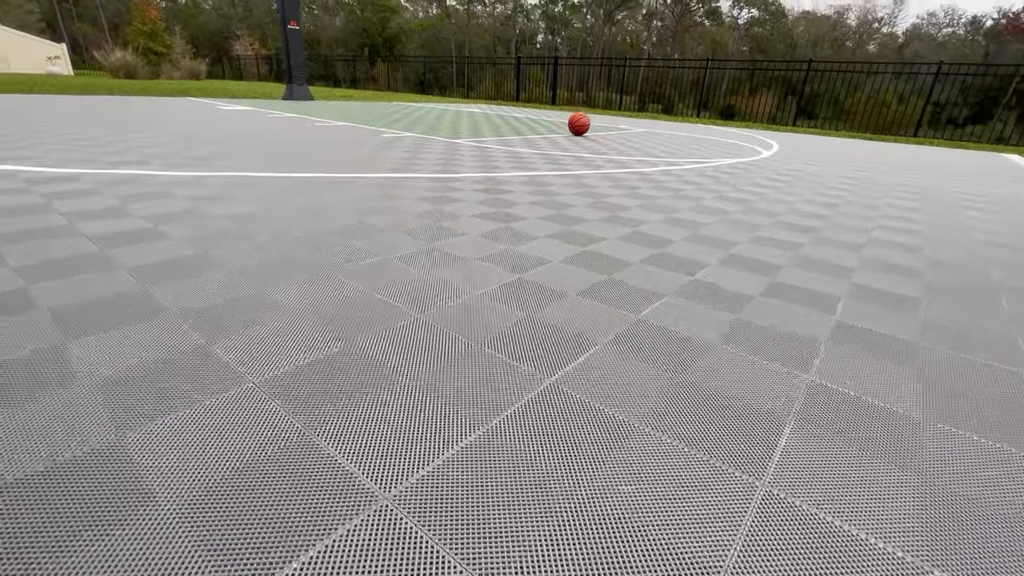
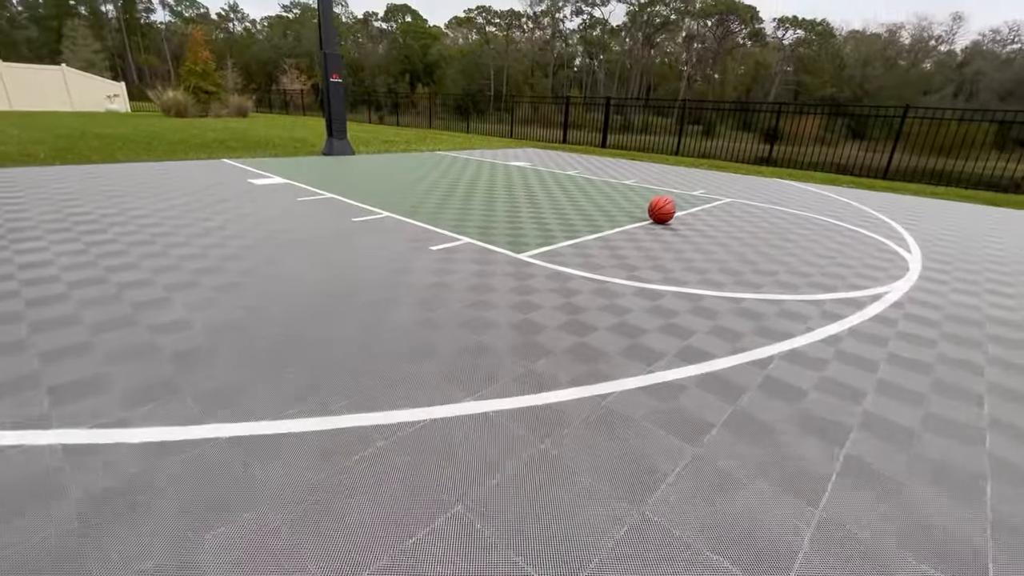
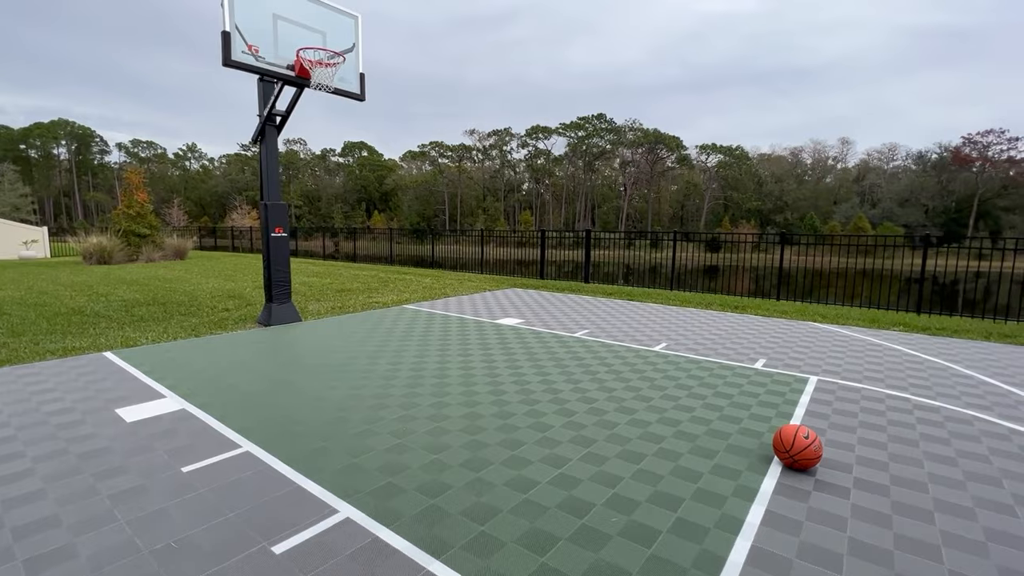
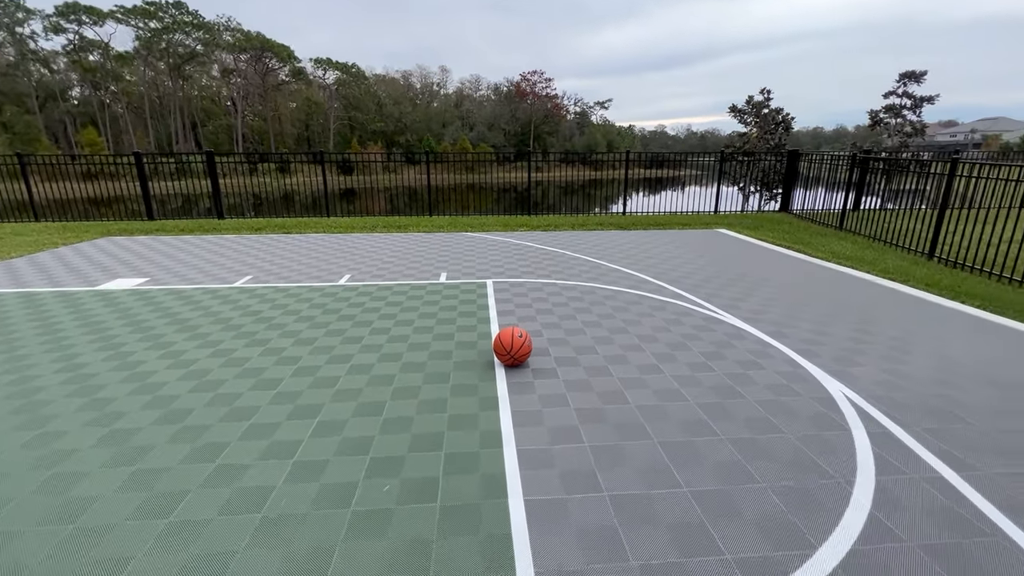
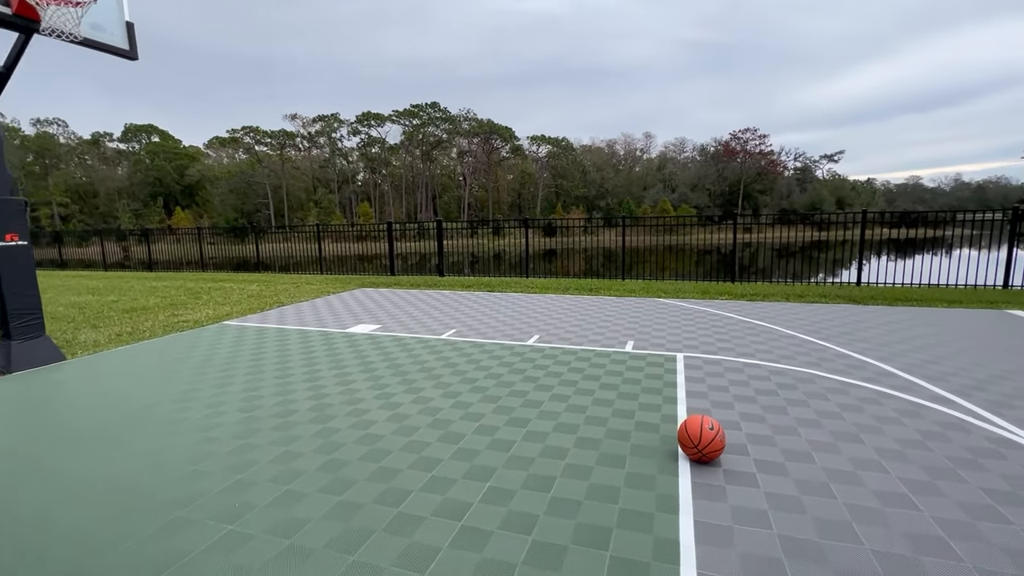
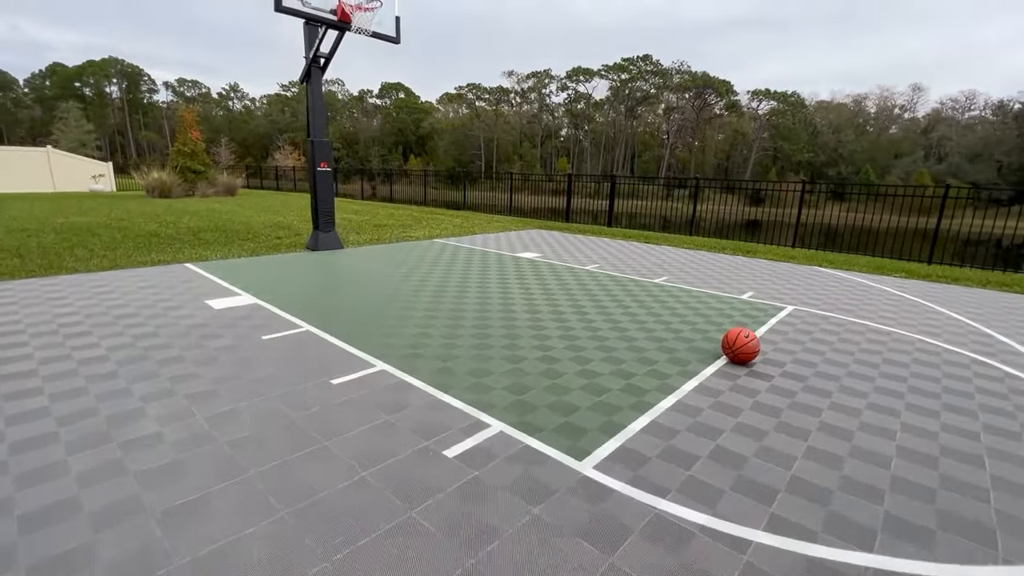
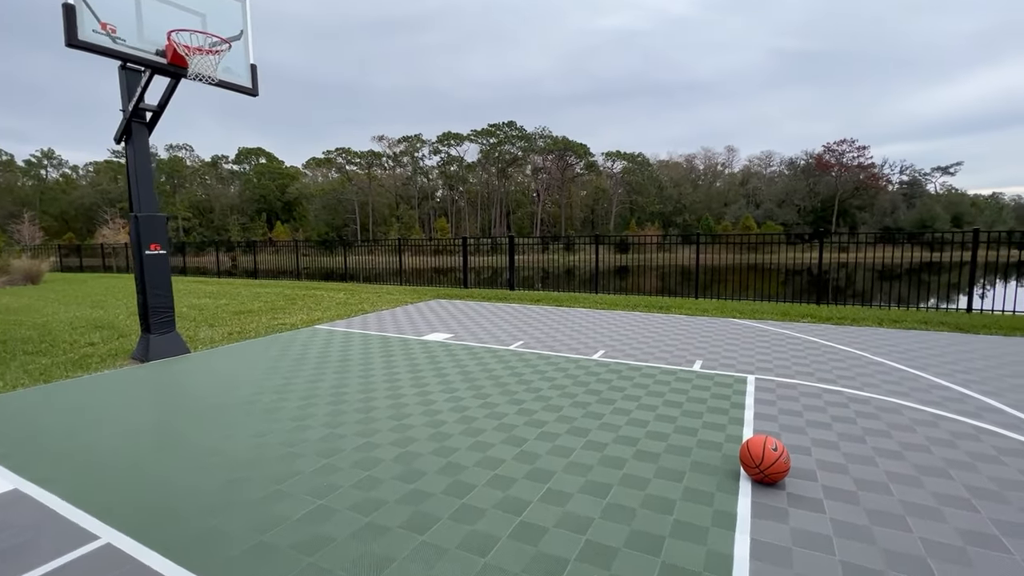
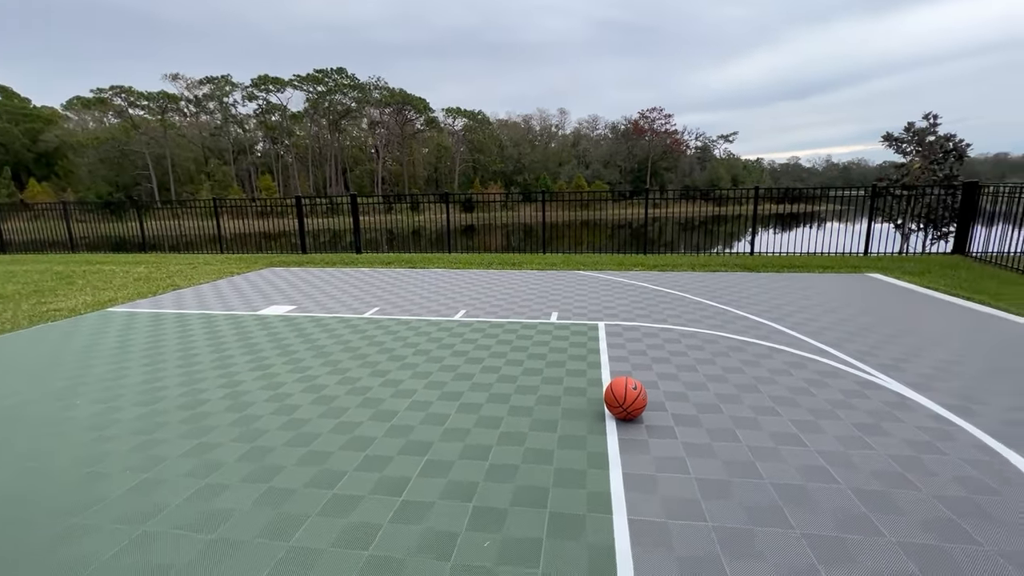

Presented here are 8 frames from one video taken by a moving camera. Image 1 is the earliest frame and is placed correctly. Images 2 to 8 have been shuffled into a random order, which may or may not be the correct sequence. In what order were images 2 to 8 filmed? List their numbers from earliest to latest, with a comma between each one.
2, 6, 3, 7, 5, 8, 4
